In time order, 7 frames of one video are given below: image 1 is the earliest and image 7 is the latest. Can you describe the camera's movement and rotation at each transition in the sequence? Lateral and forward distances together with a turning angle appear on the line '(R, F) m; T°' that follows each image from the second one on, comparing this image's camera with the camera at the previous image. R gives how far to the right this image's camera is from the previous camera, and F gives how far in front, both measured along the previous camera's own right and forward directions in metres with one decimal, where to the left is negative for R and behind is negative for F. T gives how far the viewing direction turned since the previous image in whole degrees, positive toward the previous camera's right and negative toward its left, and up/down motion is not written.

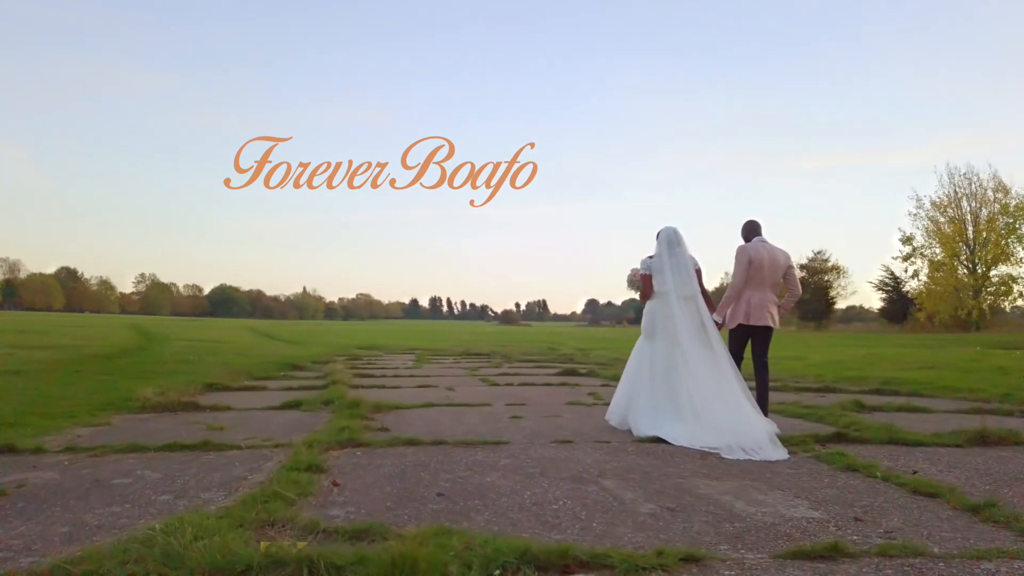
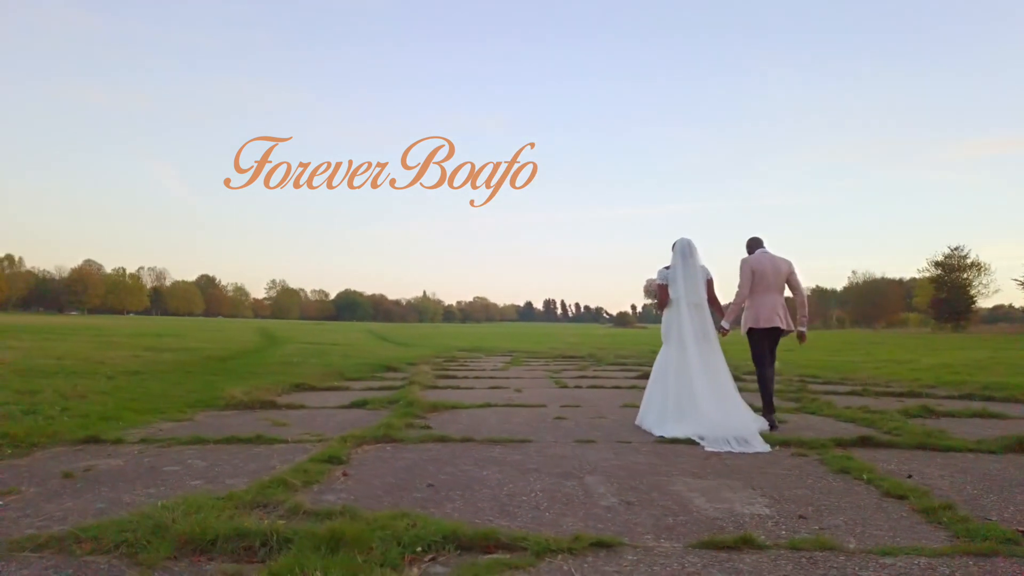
(+0.9, -0.3) m; -9°
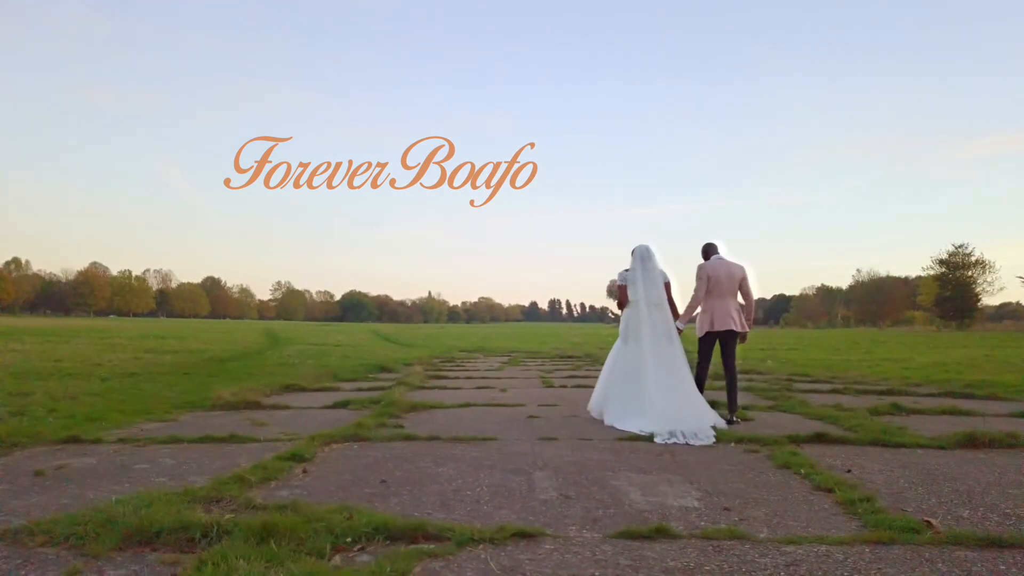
(+0.4, -0.2) m; 0°
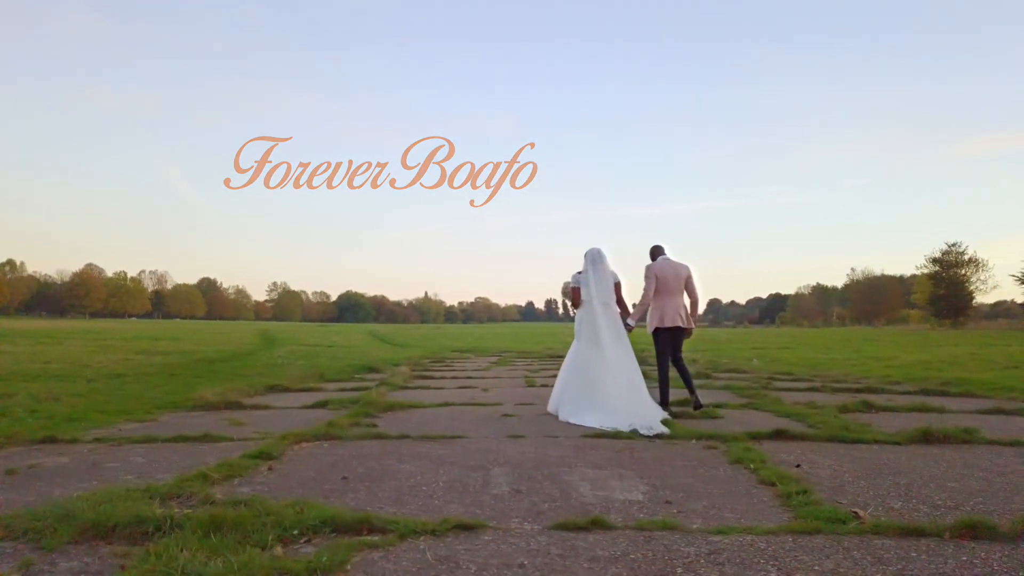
(+0.3, -0.2) m; 0°
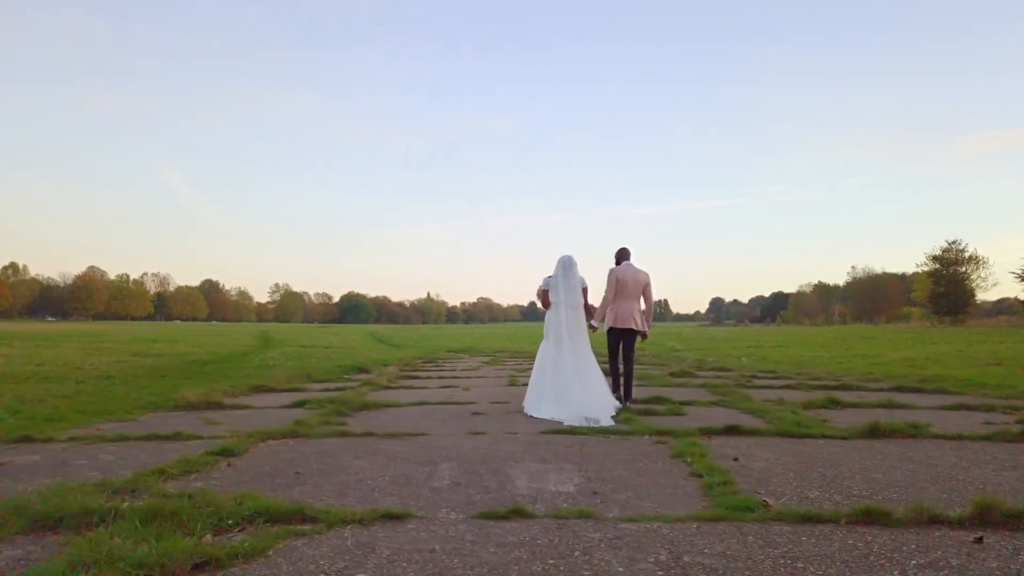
(+0.4, -0.2) m; 0°
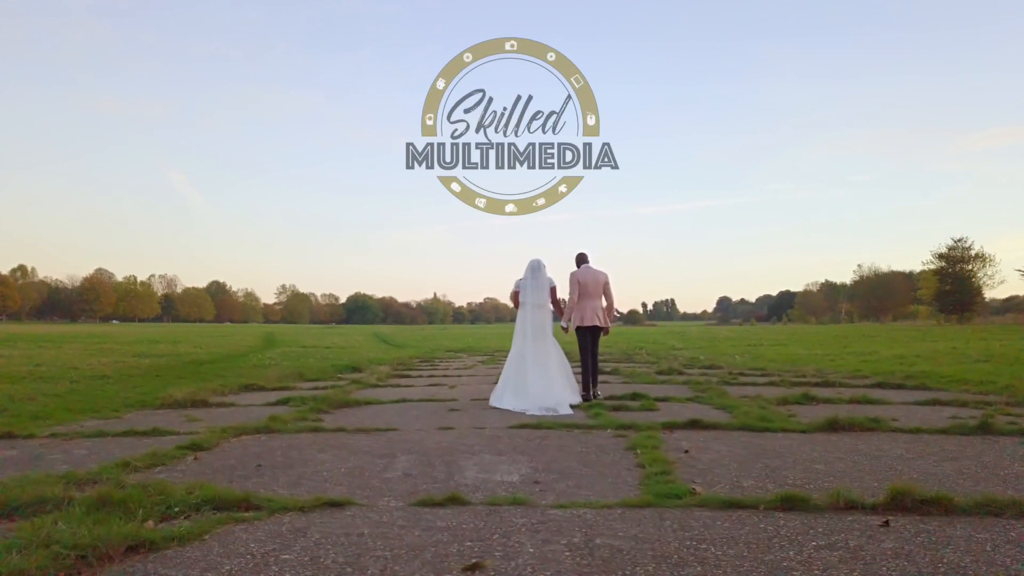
(+0.4, -0.2) m; 0°
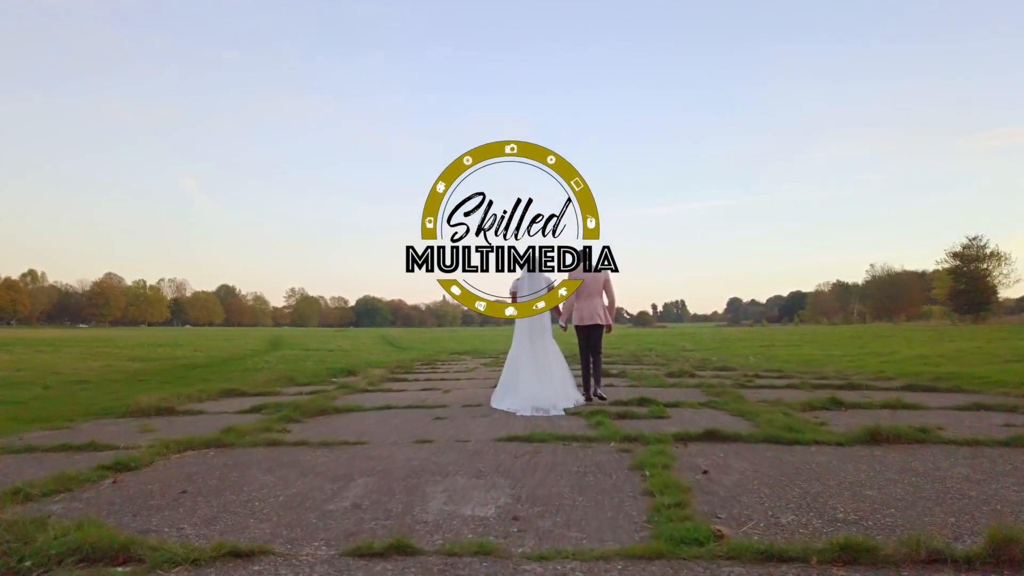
(+0.2, +1.0) m; -1°
